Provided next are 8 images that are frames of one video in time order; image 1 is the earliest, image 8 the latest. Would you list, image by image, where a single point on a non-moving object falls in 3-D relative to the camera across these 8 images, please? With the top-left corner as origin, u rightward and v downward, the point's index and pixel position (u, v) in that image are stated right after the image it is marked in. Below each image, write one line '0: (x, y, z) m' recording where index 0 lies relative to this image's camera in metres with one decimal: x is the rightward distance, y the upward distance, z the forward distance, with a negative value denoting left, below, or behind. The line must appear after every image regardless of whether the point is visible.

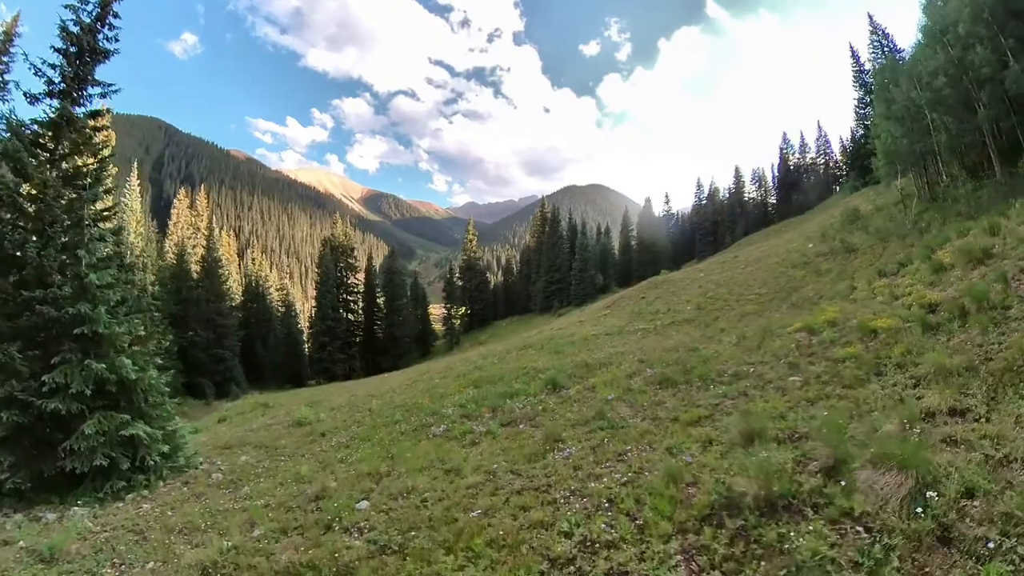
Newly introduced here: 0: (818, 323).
0: (+9.5, -0.9, +17.5) m
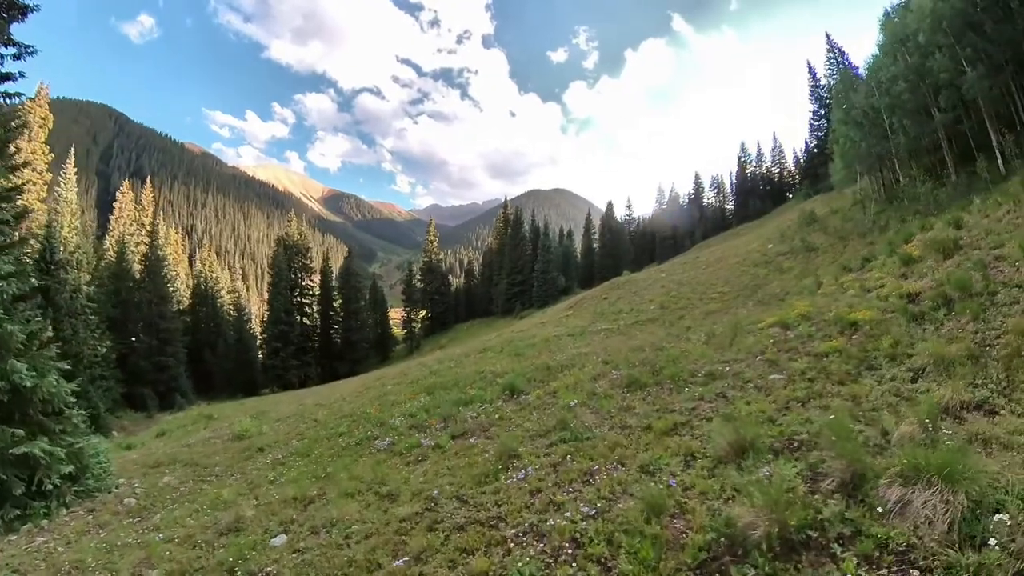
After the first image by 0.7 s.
0: (+8.2, -0.7, +16.6) m
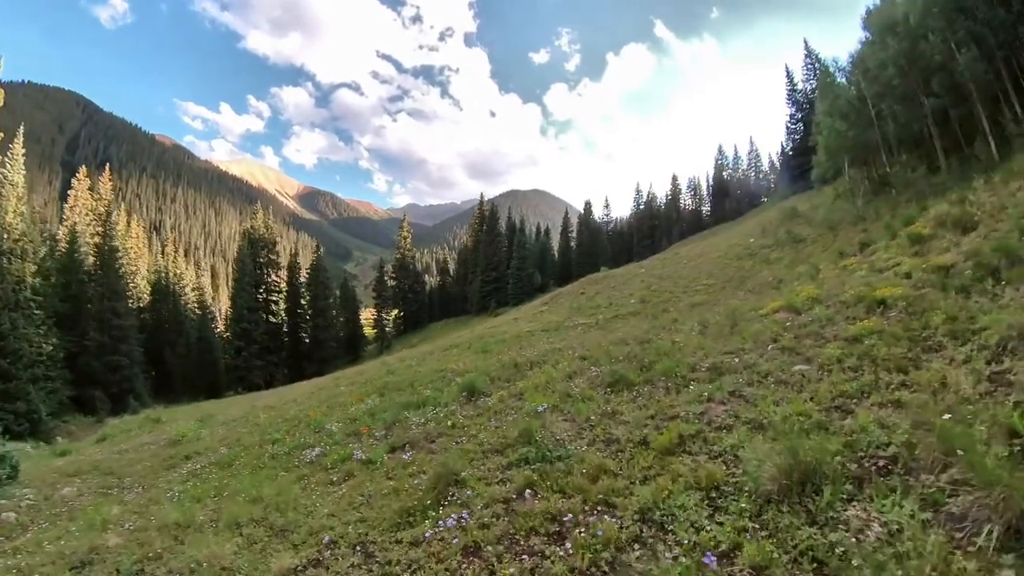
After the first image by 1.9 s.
0: (+7.2, -0.3, +14.3) m
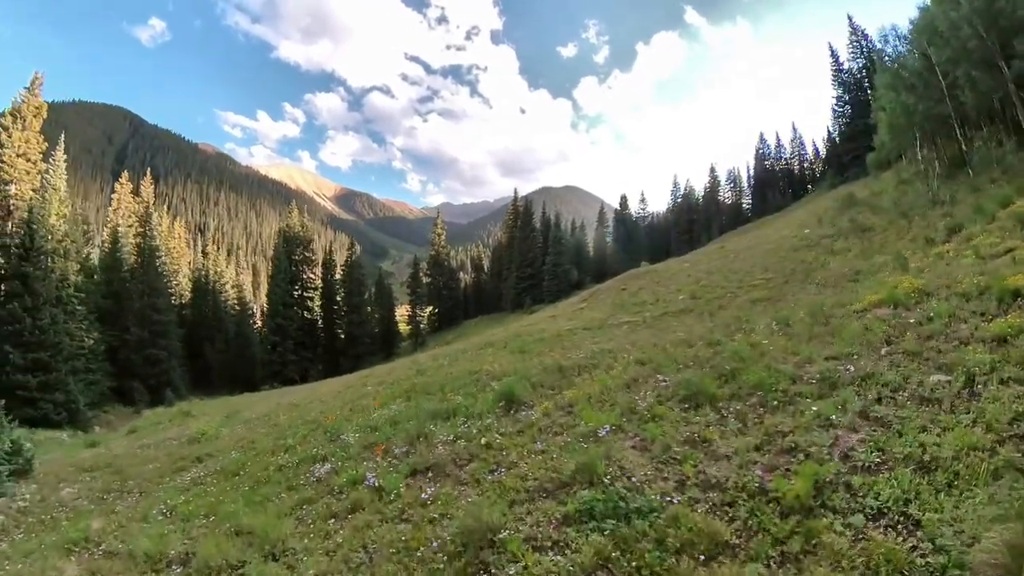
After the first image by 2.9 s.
0: (+8.2, -0.1, +11.9) m
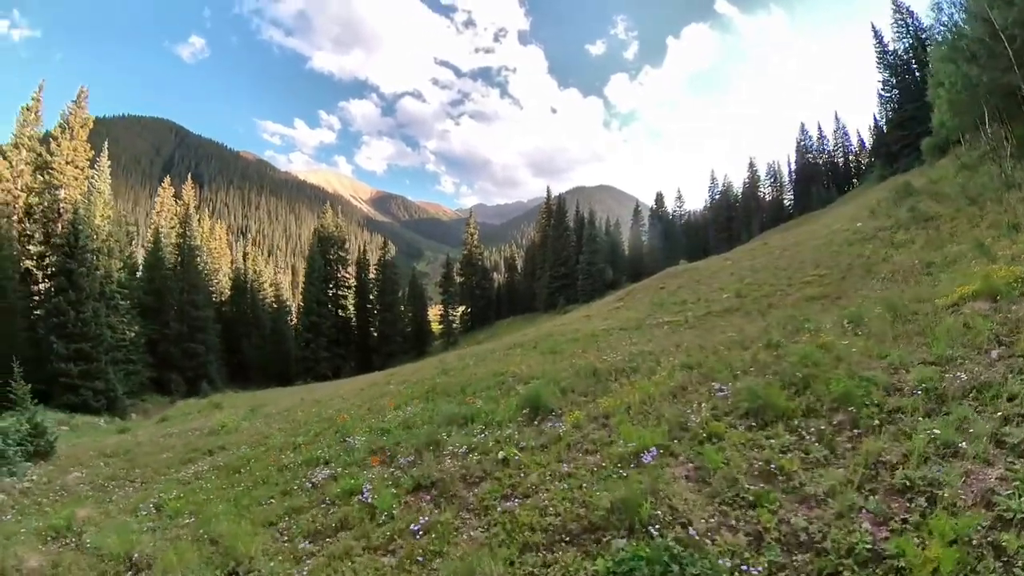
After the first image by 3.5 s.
0: (+8.7, 0.0, +10.1) m
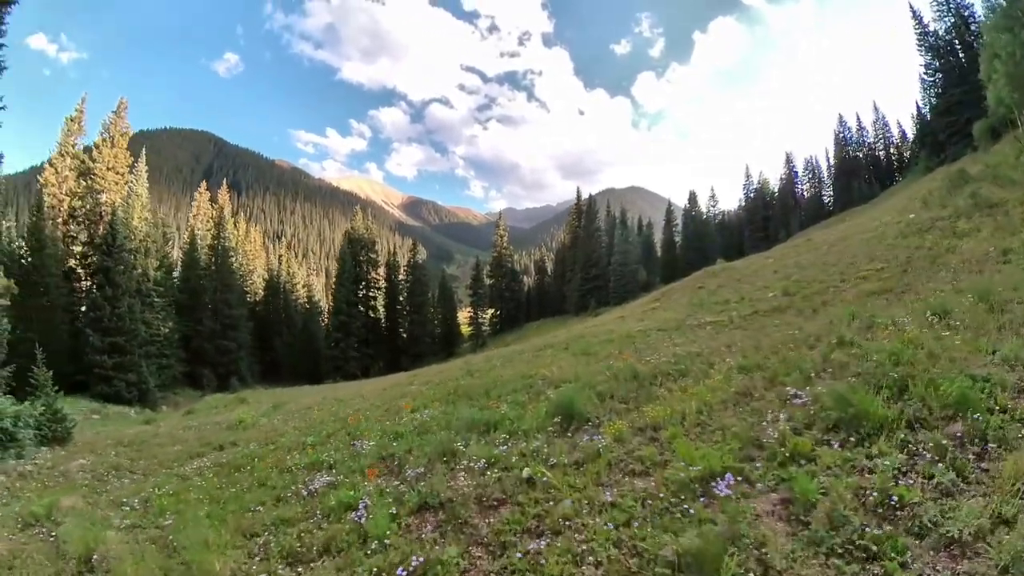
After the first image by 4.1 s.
0: (+9.1, +0.1, +8.3) m
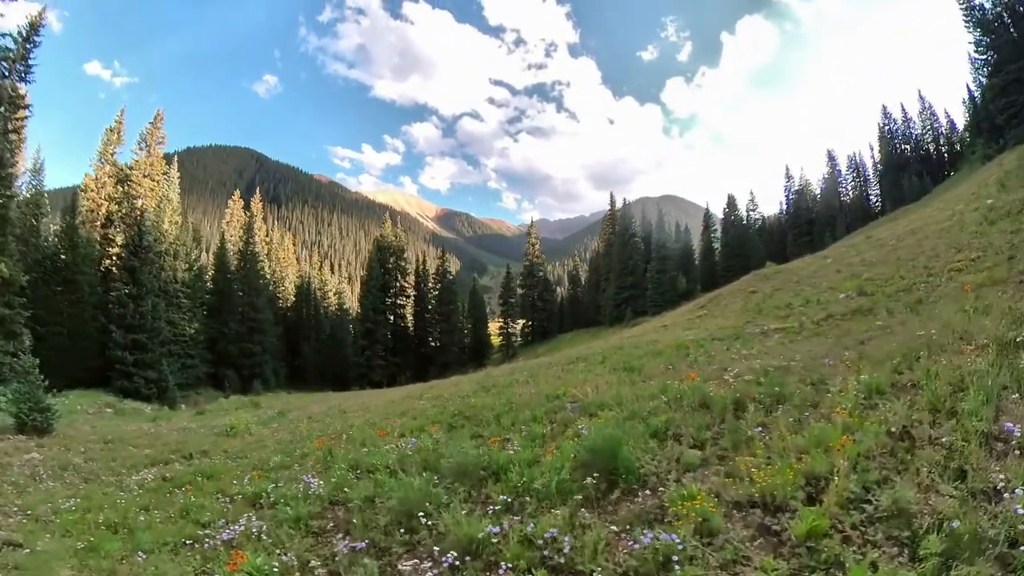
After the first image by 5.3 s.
0: (+9.2, +0.4, +4.8) m
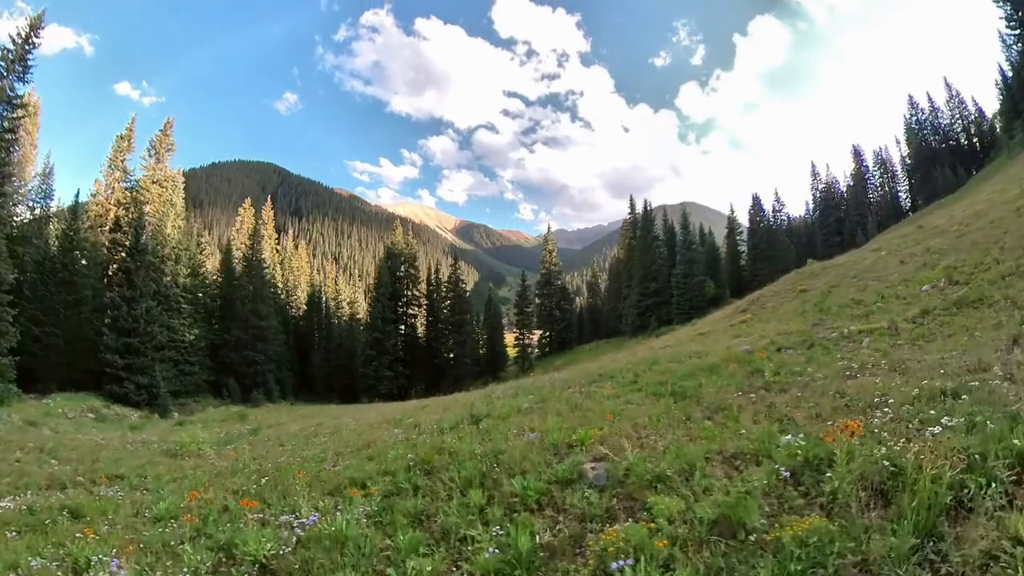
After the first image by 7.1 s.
0: (+8.8, +0.8, +0.4) m
